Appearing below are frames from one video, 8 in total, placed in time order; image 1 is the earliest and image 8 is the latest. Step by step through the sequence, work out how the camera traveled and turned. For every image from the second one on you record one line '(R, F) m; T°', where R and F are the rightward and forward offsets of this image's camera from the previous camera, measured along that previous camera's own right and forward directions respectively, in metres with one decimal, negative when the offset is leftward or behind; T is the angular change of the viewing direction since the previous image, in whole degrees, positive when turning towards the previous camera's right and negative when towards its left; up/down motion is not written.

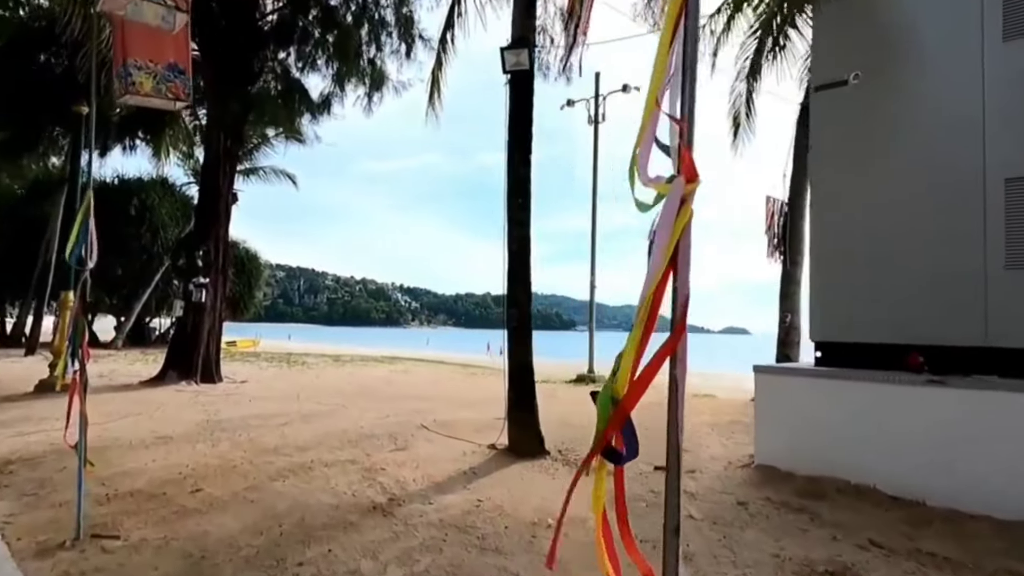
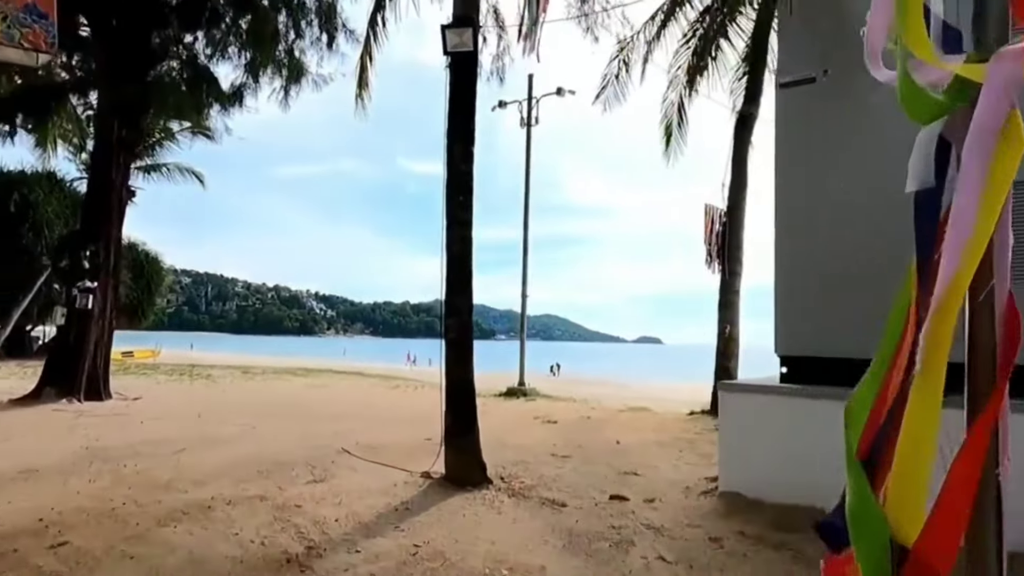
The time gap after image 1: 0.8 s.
(-0.2, +0.6) m; +7°
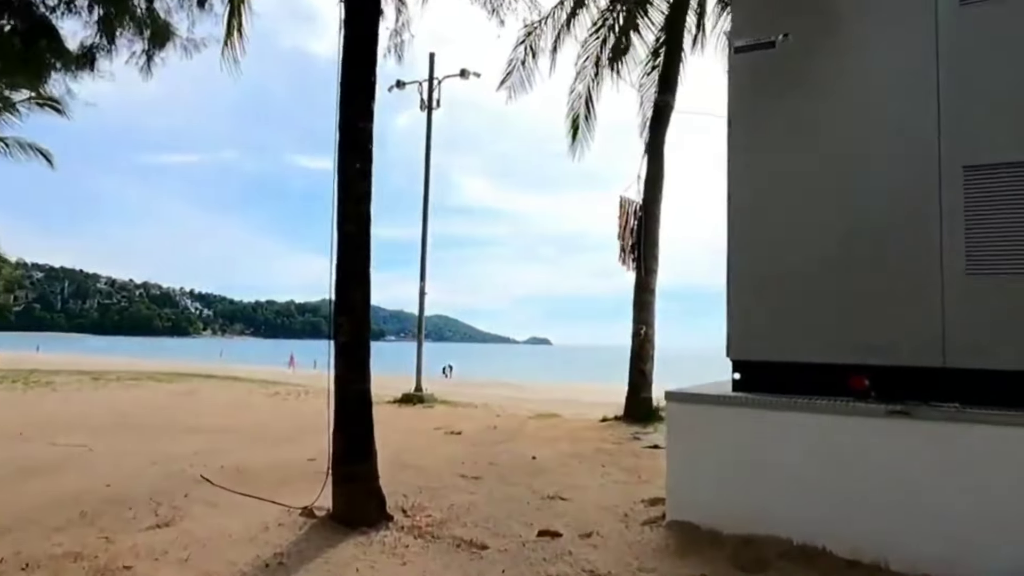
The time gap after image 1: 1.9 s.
(-0.1, +0.9) m; +9°
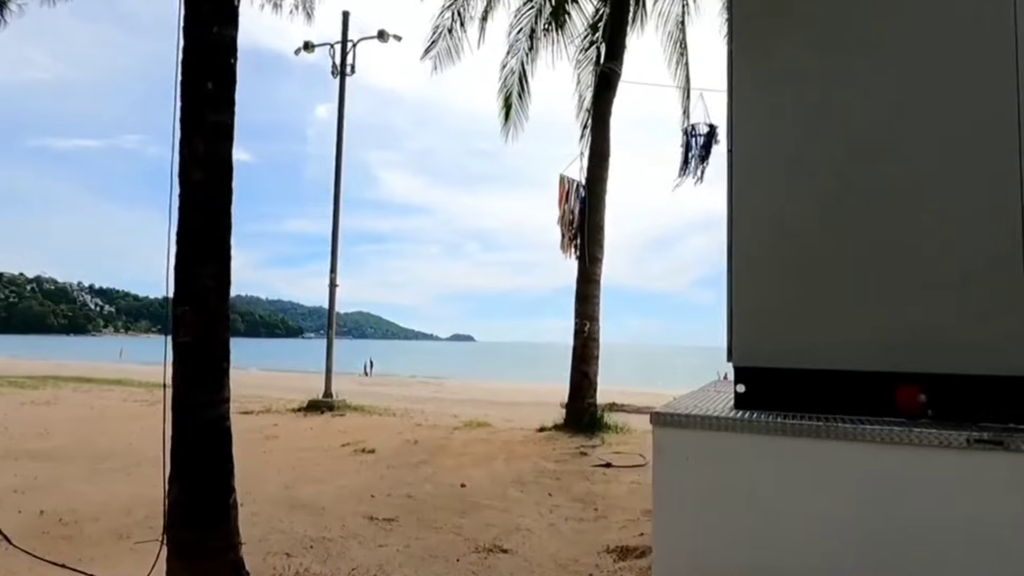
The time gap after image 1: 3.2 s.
(0.0, +1.2) m; +7°
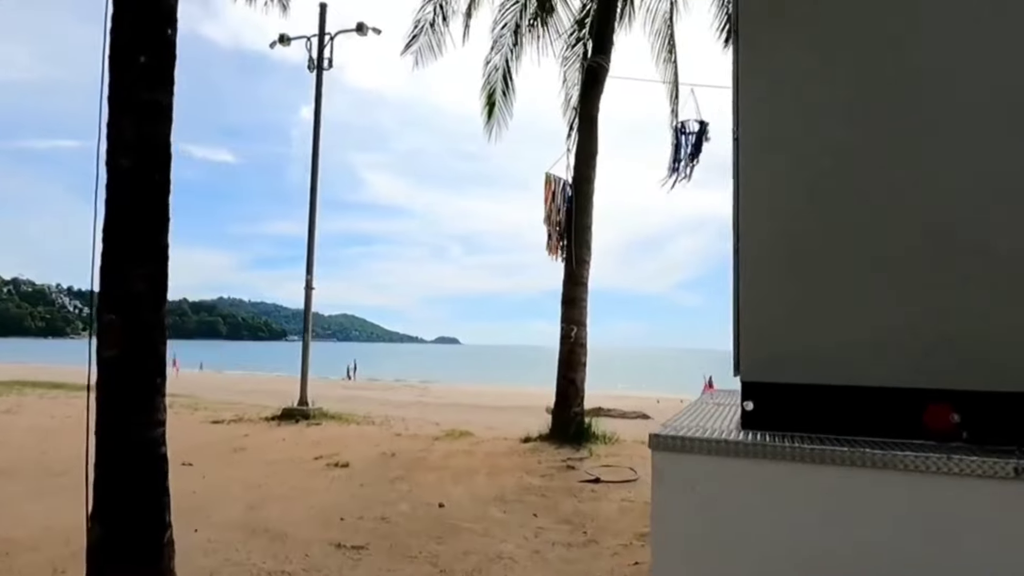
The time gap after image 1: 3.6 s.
(0.0, +0.4) m; +1°
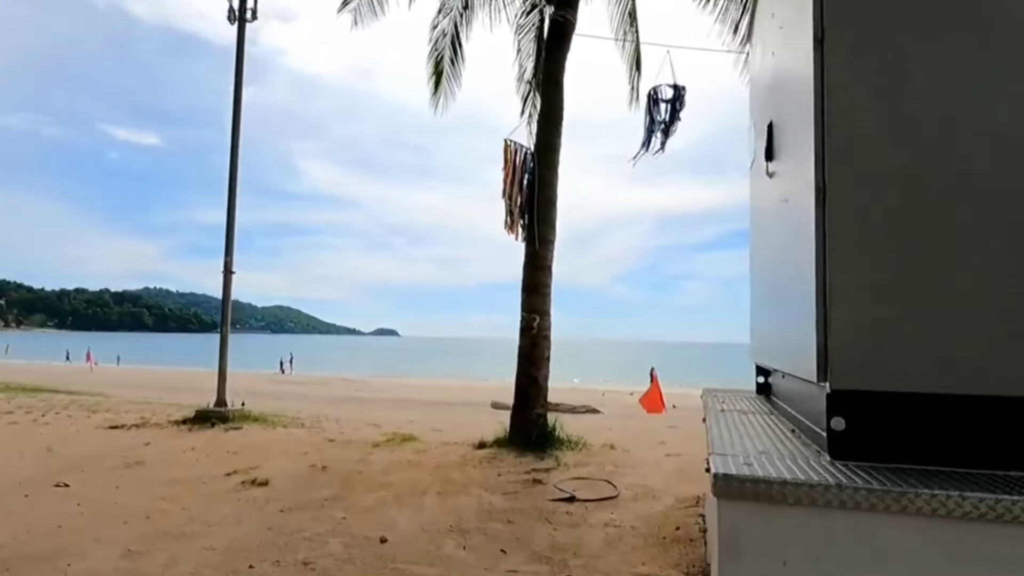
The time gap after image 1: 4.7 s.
(-0.1, +0.9) m; +5°
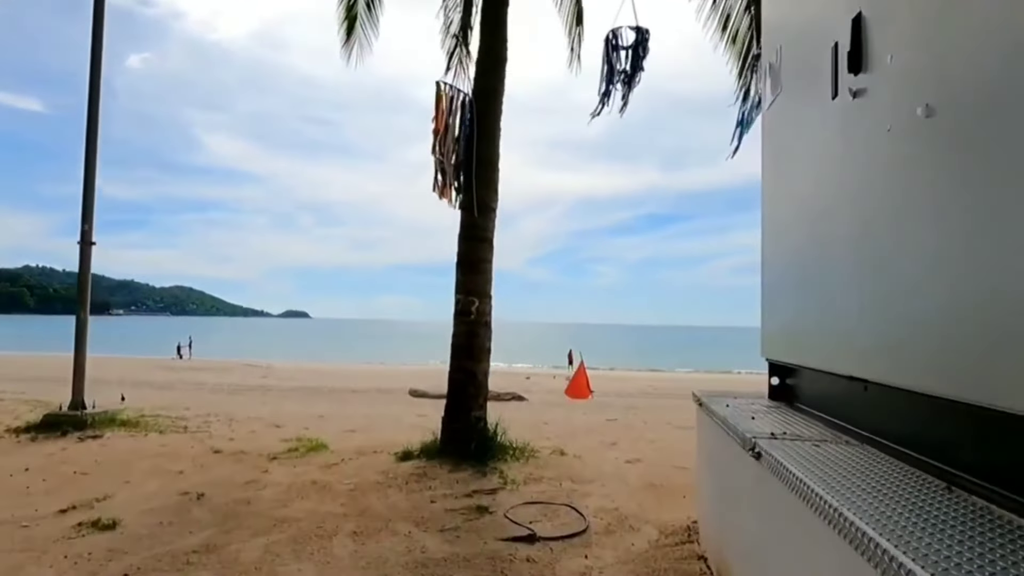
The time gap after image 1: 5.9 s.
(-0.1, +1.1) m; +7°
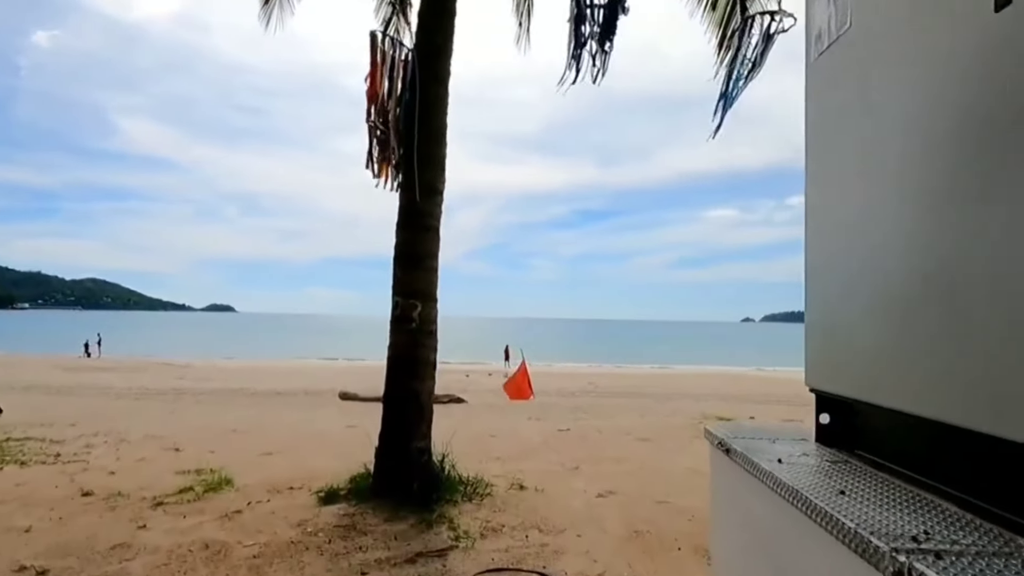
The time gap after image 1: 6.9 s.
(-0.1, +0.9) m; +6°
